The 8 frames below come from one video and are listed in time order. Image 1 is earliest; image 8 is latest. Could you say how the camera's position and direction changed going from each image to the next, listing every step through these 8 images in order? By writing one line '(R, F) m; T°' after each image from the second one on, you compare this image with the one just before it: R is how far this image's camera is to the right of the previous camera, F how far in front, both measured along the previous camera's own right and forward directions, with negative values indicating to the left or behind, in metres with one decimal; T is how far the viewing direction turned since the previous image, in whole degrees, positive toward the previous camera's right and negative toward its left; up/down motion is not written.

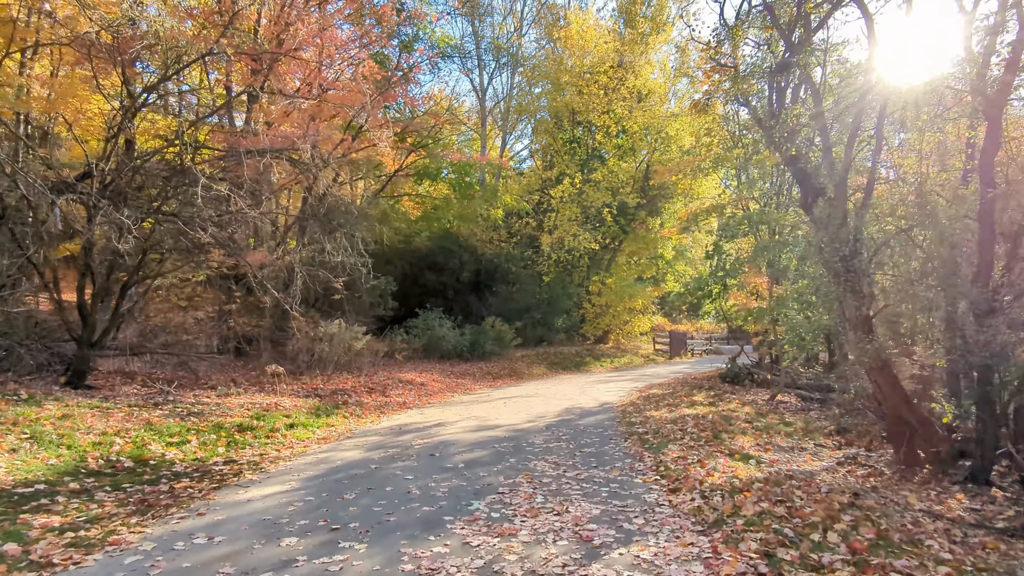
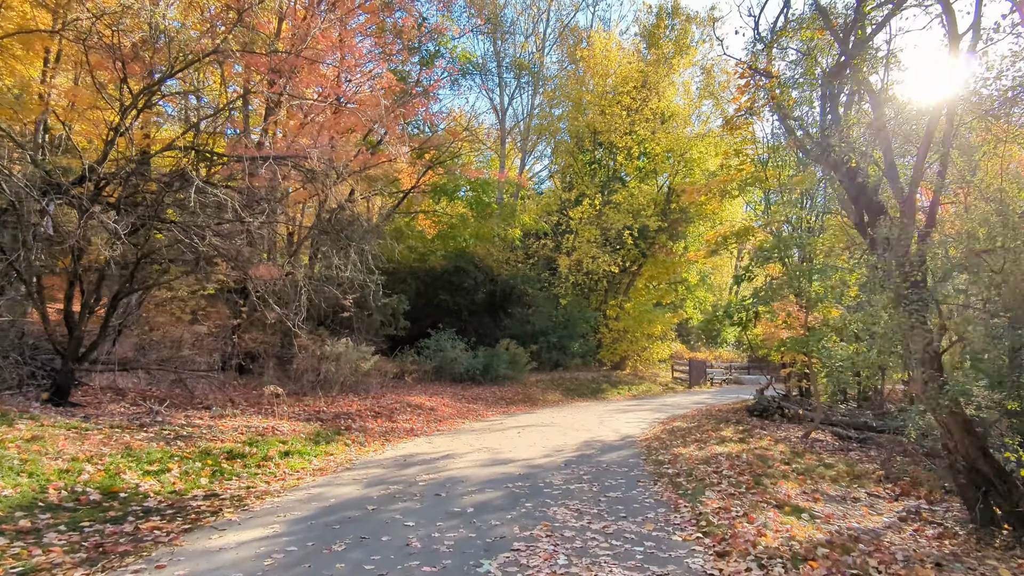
(-0.1, +0.7) m; -1°
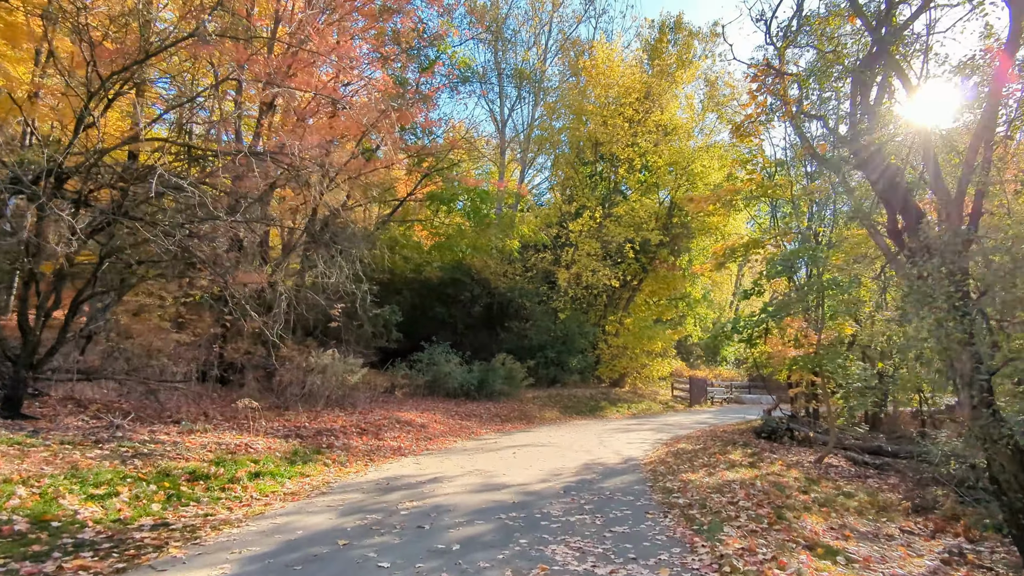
(0.0, +0.6) m; 0°
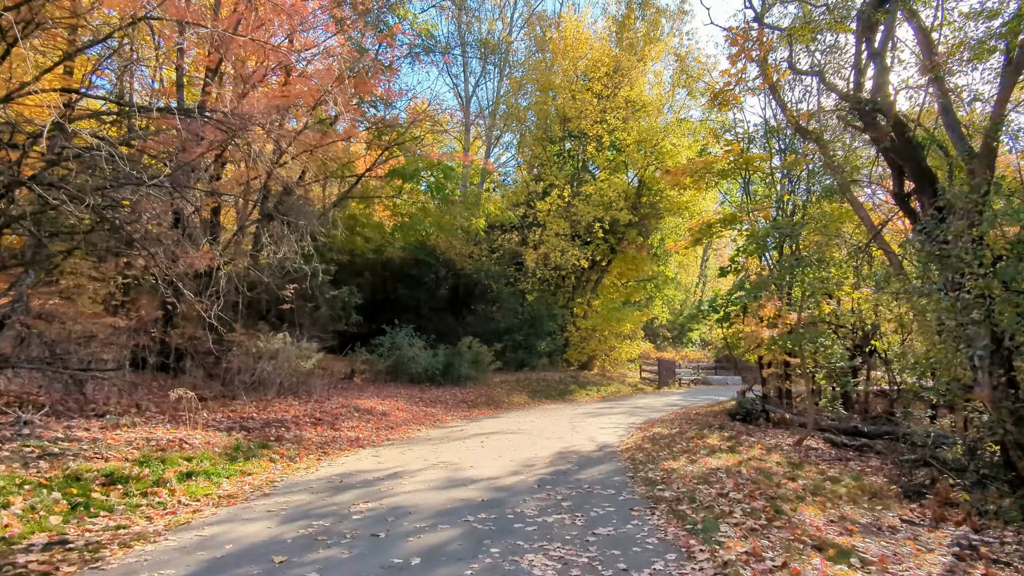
(0.0, +0.7) m; +3°
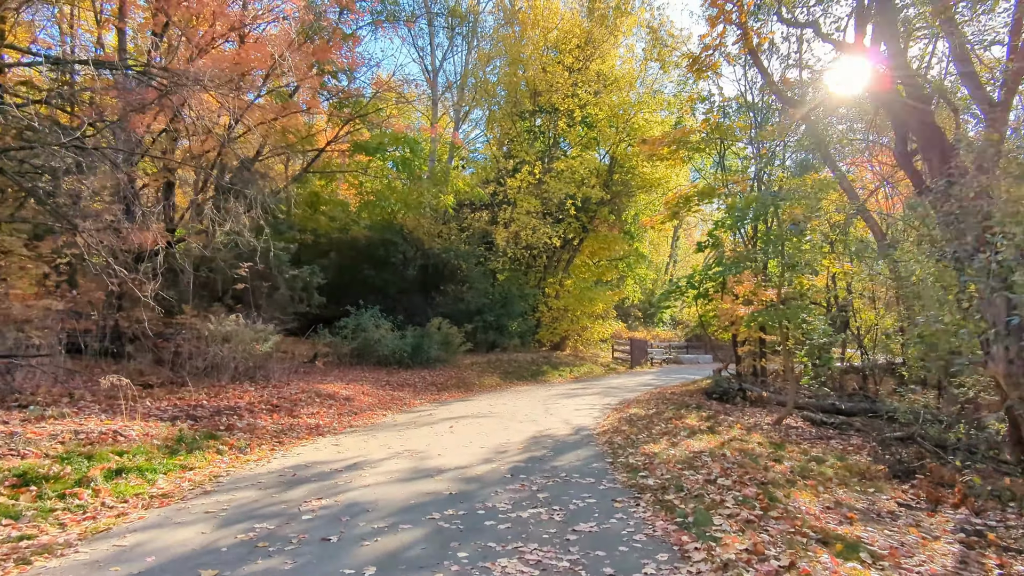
(0.0, +0.5) m; +3°
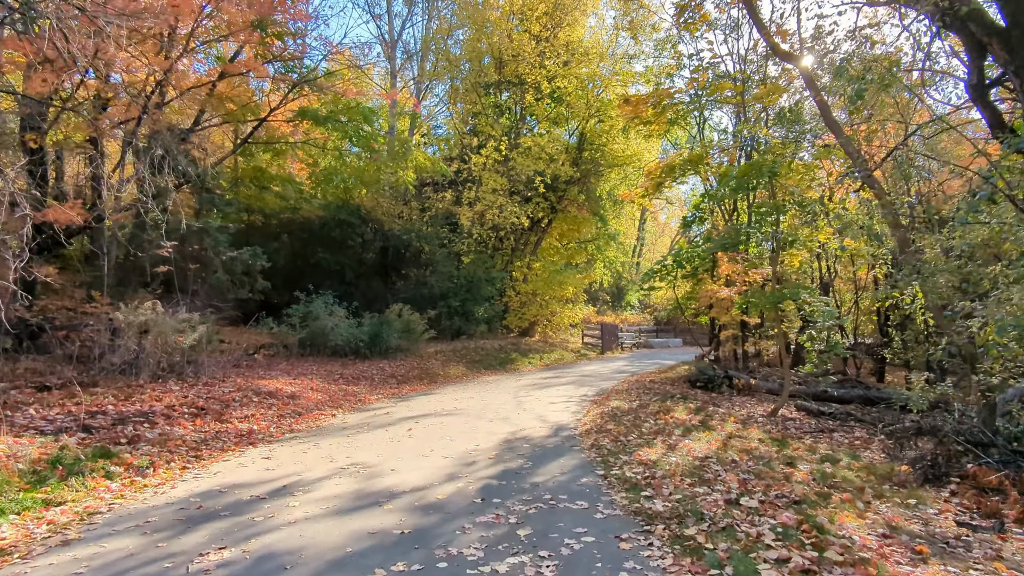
(0.0, +1.2) m; +3°
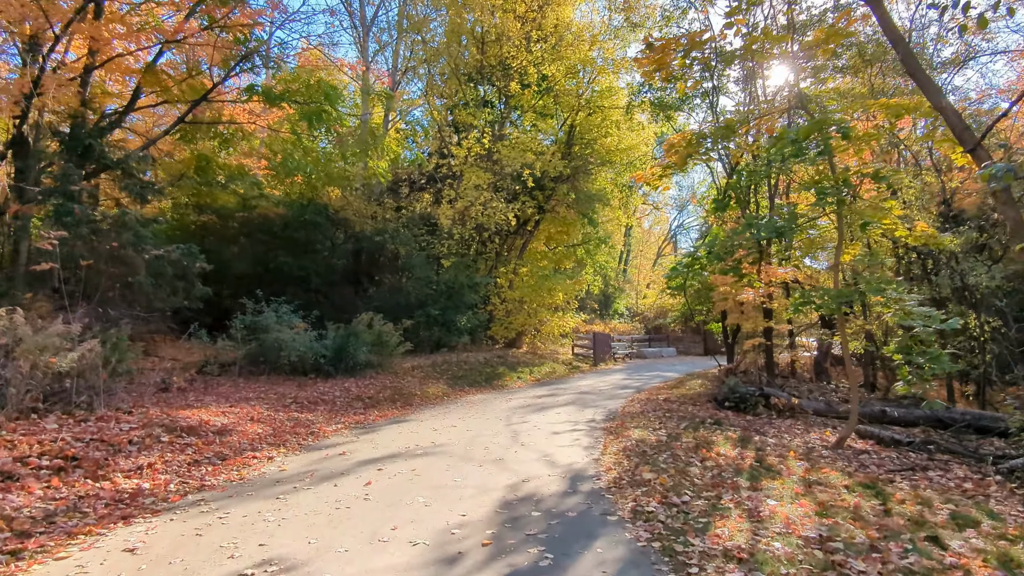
(-0.1, +2.1) m; +2°
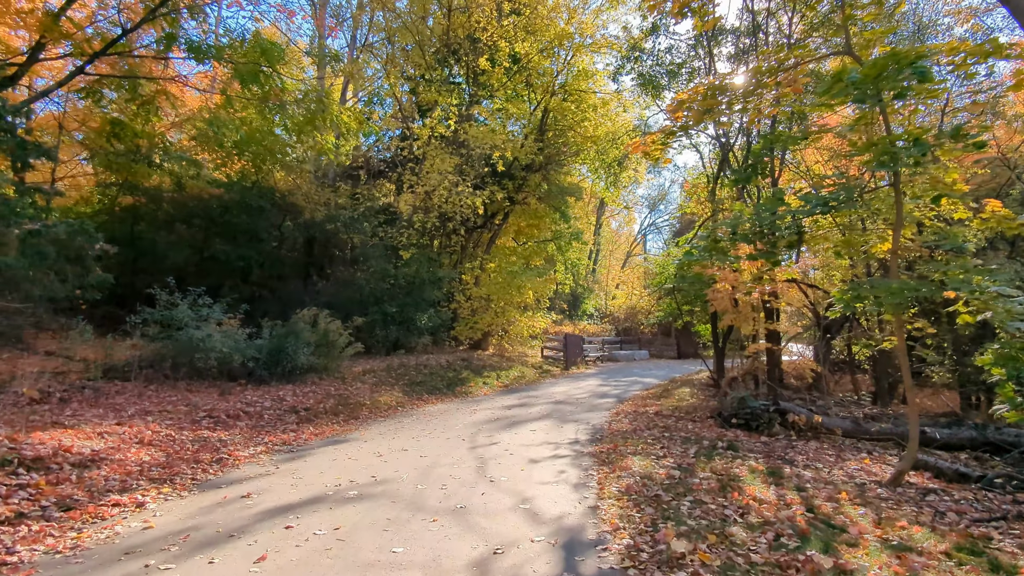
(0.0, +1.8) m; +3°
